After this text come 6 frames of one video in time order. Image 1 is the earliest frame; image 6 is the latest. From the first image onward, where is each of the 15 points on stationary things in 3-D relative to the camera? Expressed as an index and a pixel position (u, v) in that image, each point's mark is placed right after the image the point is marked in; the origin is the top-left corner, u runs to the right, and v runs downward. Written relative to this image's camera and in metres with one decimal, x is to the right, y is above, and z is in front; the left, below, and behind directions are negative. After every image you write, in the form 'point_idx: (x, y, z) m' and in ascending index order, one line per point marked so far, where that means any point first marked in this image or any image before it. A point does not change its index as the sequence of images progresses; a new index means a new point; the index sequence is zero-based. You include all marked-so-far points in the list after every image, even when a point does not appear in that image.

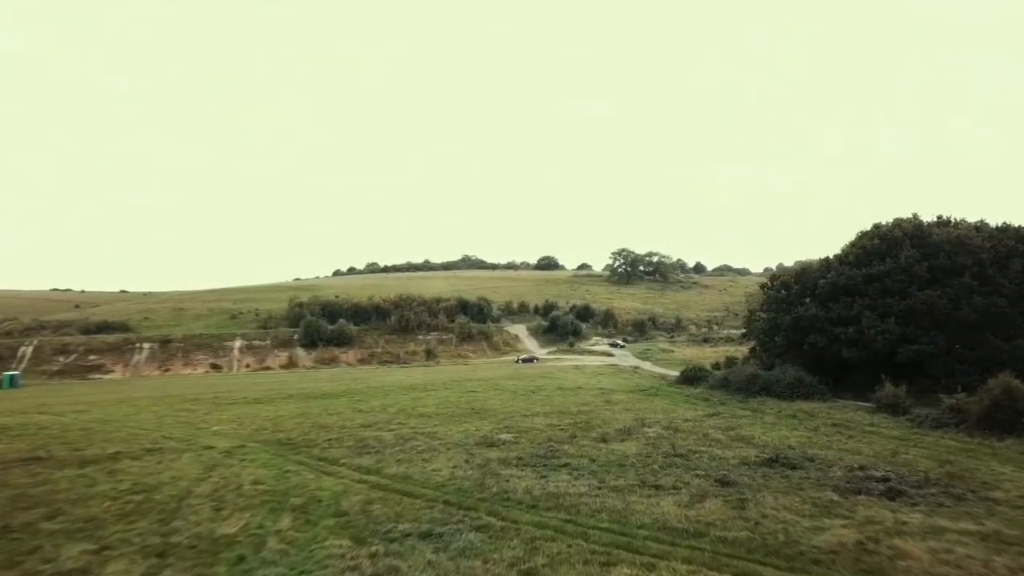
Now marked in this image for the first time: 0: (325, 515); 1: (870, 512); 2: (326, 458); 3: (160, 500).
0: (-3.1, -3.8, +13.5) m
1: (+5.5, -3.4, +12.5) m
2: (-4.5, -4.1, +19.4) m
3: (-6.5, -3.9, +14.9) m
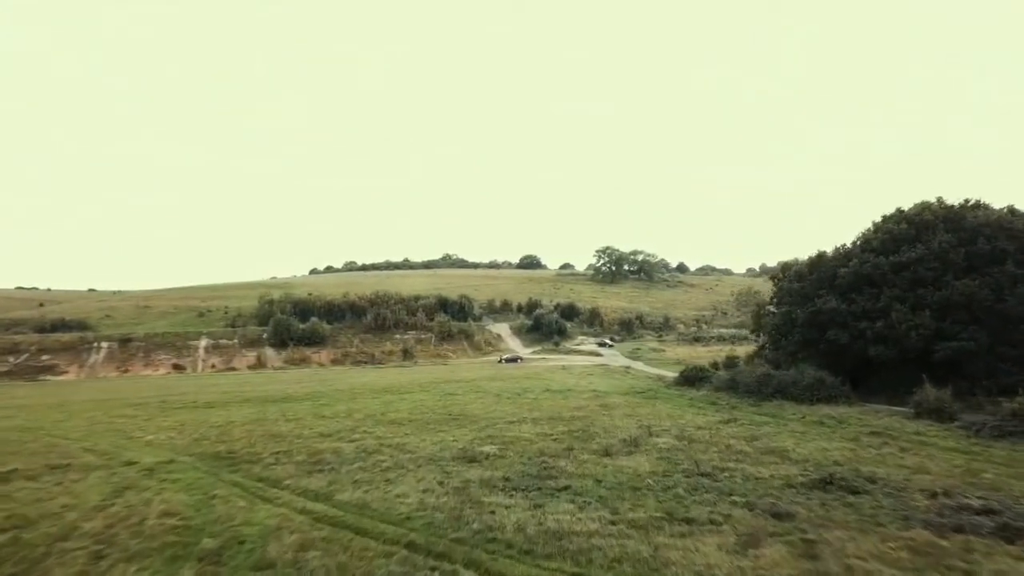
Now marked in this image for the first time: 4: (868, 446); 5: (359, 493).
0: (-3.2, -3.4, +9.8) m
1: (+5.4, -3.1, +9.0) m
2: (-4.8, -3.7, +15.7) m
3: (-6.6, -3.5, +11.2) m
4: (+7.7, -3.4, +17.6) m
5: (-2.6, -3.5, +13.9) m
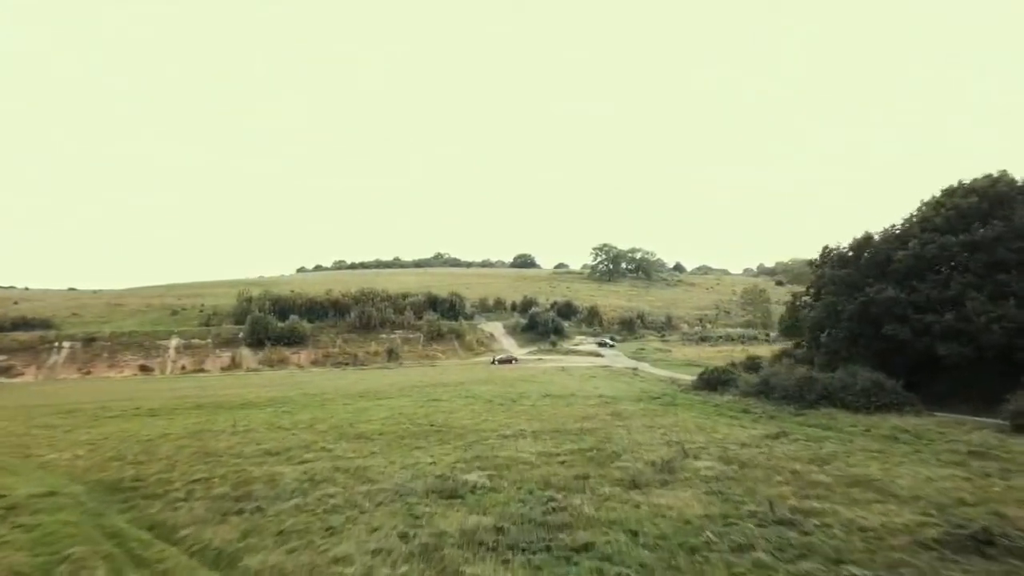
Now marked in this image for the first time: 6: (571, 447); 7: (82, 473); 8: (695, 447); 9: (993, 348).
0: (-3.3, -2.9, +5.3) m
1: (+5.3, -2.6, +4.6) m
2: (-4.8, -3.2, +11.2) m
3: (-6.7, -3.1, +6.6) m
4: (+7.7, -3.0, +13.2) m
5: (-2.7, -3.1, +9.4) m
6: (+1.2, -3.3, +16.9) m
7: (-8.3, -3.6, +15.8) m
8: (+3.7, -3.2, +16.4) m
9: (+11.8, -1.5, +20.0) m
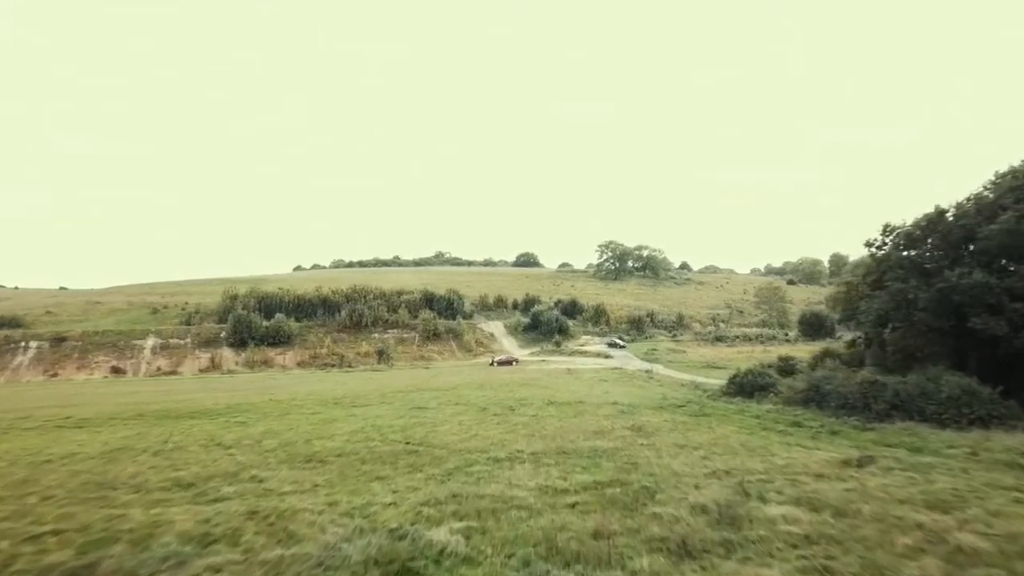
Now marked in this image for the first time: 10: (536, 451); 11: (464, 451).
0: (-3.4, -2.5, +0.8) m
1: (+5.2, -2.2, +0.1) m
2: (-5.0, -2.8, +6.7) m
3: (-6.9, -2.6, +2.2) m
4: (+7.5, -2.6, +8.7) m
5: (-2.8, -2.7, +4.9) m
6: (+1.1, -2.9, +12.4) m
7: (-8.4, -3.2, +11.4) m
8: (+3.6, -2.8, +12.0) m
9: (+11.7, -1.1, +15.5) m
10: (+0.4, -3.1, +15.7) m
11: (-1.0, -3.2, +16.0) m
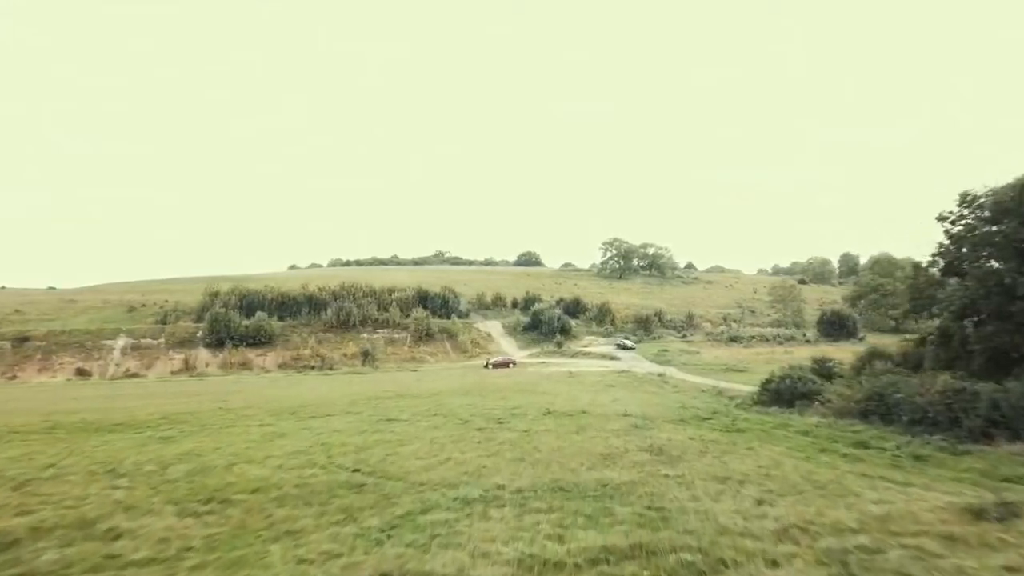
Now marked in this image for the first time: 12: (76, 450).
0: (-3.8, -2.1, -3.4) m
1: (+4.8, -1.8, -4.2) m
2: (-5.3, -2.5, +2.5) m
3: (-7.2, -2.2, -2.1) m
4: (+7.2, -2.2, +4.4) m
5: (-3.2, -2.3, +0.7) m
6: (+0.8, -2.6, +8.2) m
7: (-8.8, -2.8, +7.1) m
8: (+3.2, -2.5, +7.7) m
9: (+11.4, -0.7, +11.1) m
10: (+0.1, -2.8, +11.4) m
11: (-1.3, -2.8, +11.8) m
12: (-9.0, -3.3, +16.8) m
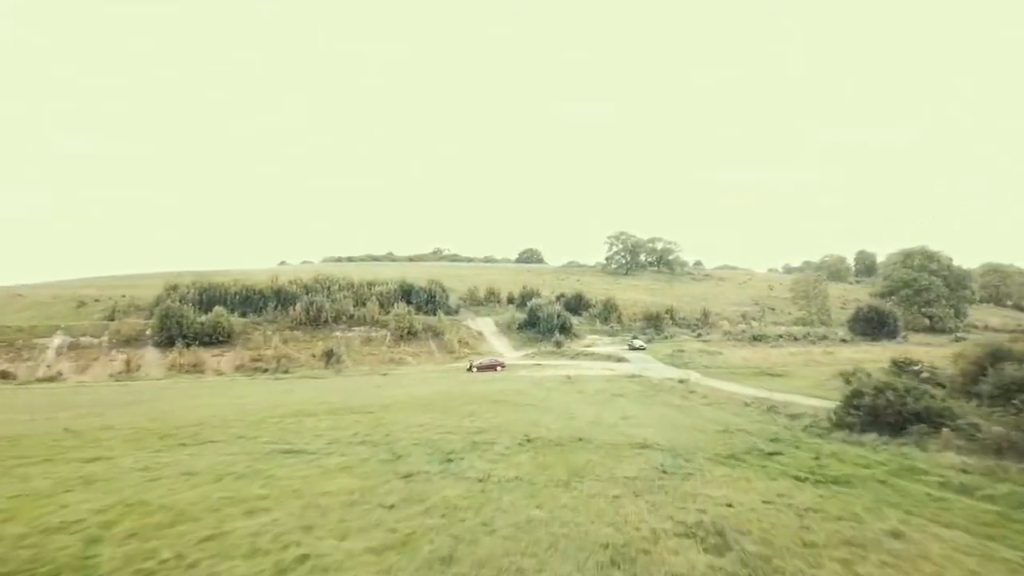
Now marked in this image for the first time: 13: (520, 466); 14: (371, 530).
0: (-4.6, -1.4, -10.4) m
1: (+4.0, -1.2, -11.3) m
2: (-6.1, -1.8, -4.5) m
3: (-8.0, -1.6, -9.1) m
4: (+6.4, -1.6, -2.7) m
5: (-4.0, -1.6, -6.4) m
6: (0.0, -1.9, +1.1) m
7: (-9.5, -2.2, +0.1) m
8: (+2.5, -1.8, +0.6) m
9: (+10.7, -0.1, +4.0) m
10: (-0.6, -2.2, +4.3) m
11: (-2.0, -2.2, +4.7) m
12: (-9.7, -2.7, +9.8) m
13: (+0.1, -2.5, +11.5) m
14: (-1.4, -2.4, +8.3) m
